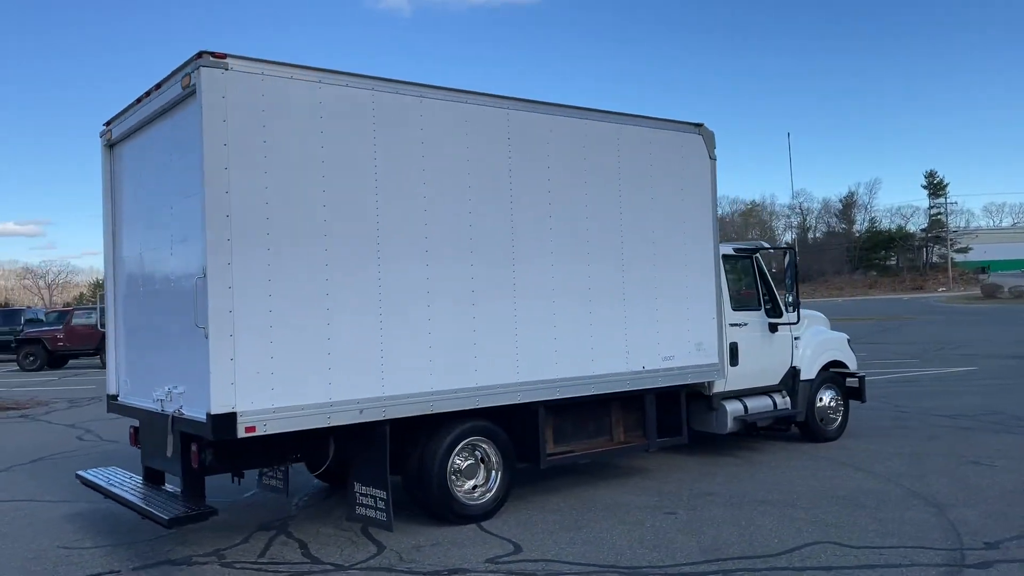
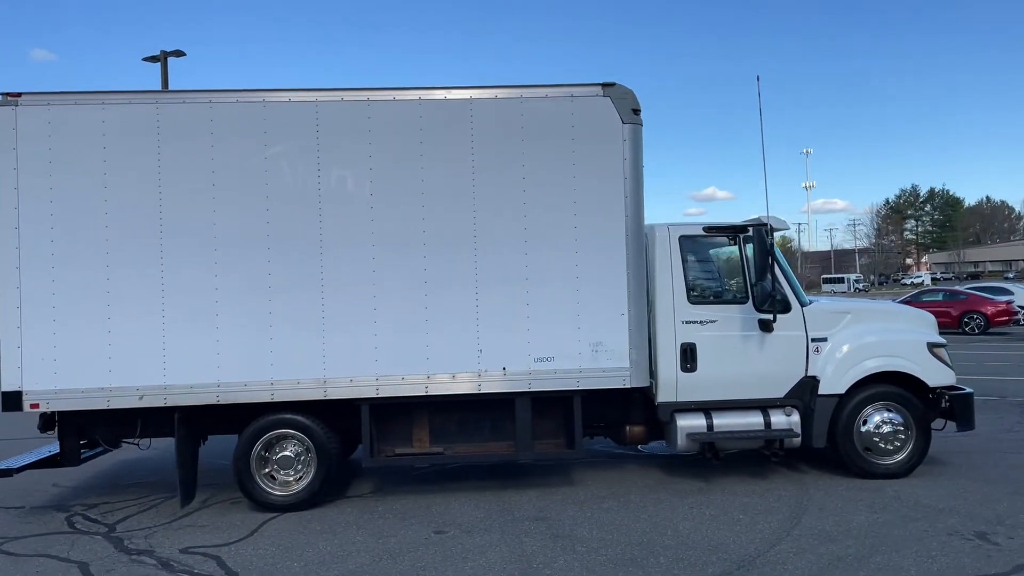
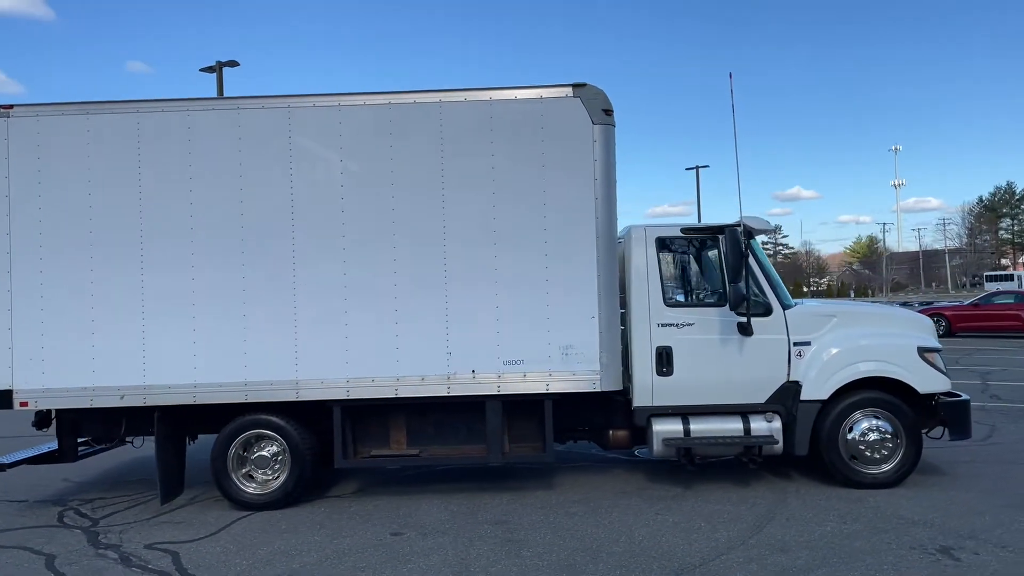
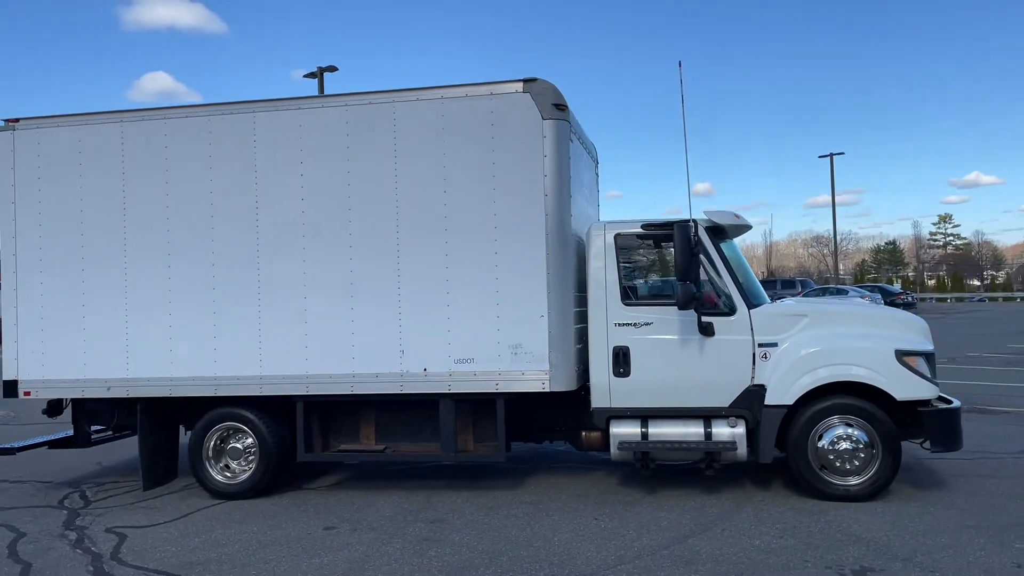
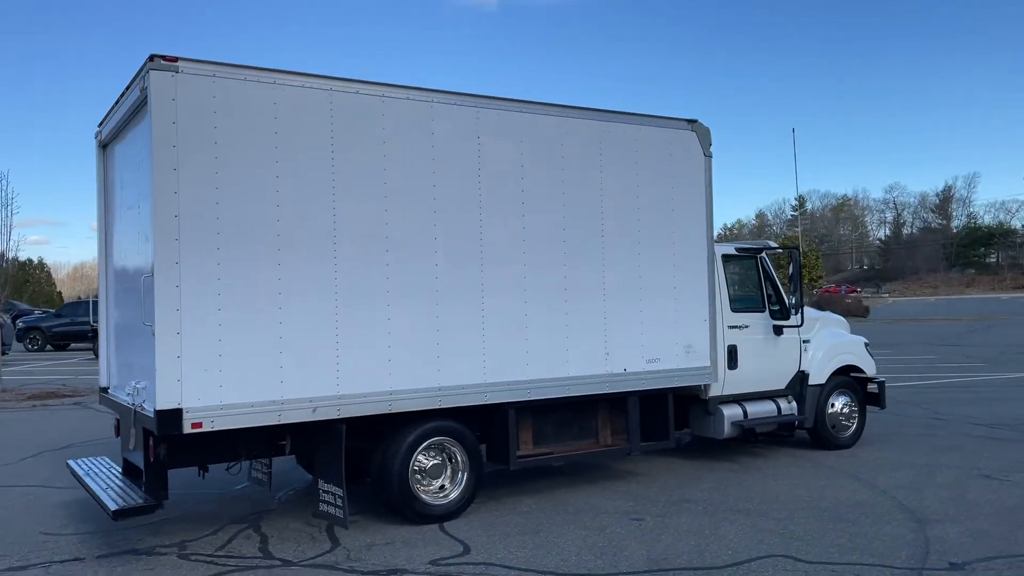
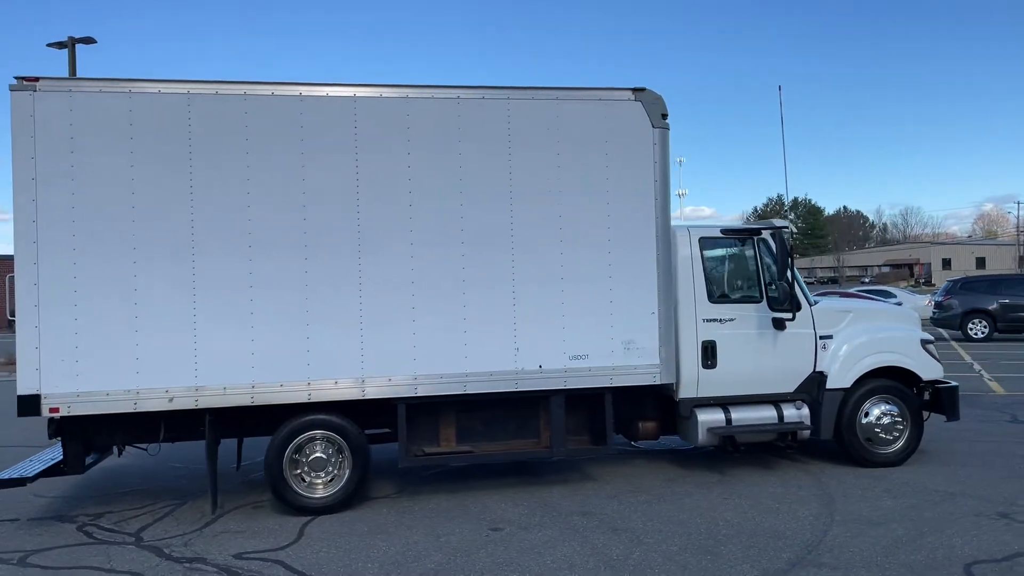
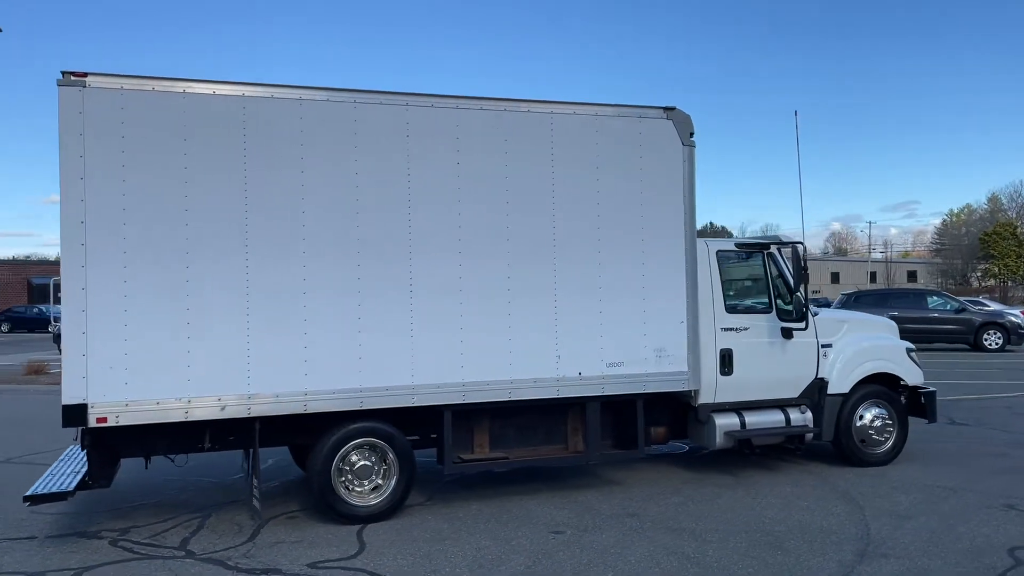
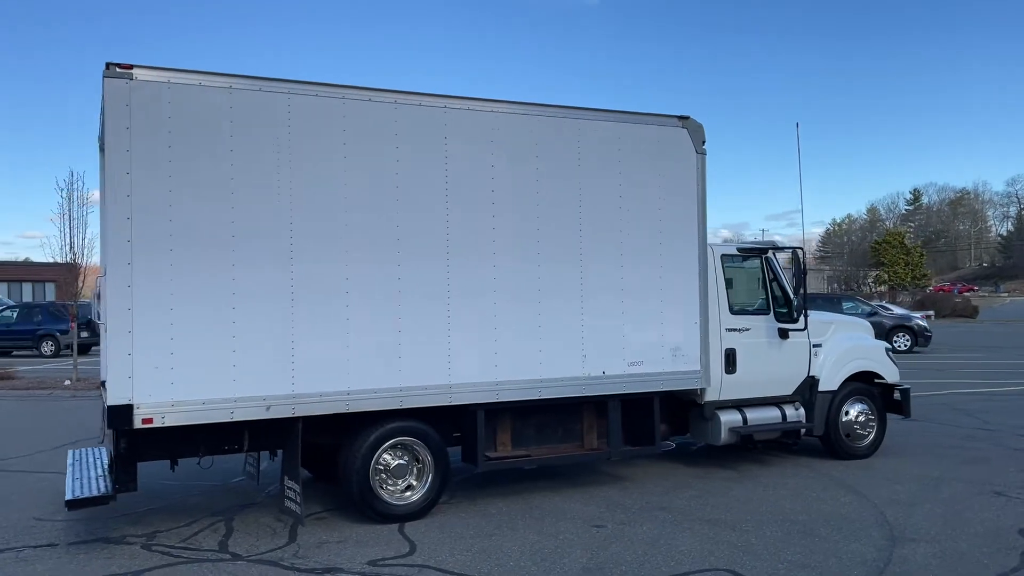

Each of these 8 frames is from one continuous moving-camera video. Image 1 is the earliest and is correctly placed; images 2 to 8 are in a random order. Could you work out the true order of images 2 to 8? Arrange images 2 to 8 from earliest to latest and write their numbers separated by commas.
5, 8, 7, 6, 2, 3, 4
